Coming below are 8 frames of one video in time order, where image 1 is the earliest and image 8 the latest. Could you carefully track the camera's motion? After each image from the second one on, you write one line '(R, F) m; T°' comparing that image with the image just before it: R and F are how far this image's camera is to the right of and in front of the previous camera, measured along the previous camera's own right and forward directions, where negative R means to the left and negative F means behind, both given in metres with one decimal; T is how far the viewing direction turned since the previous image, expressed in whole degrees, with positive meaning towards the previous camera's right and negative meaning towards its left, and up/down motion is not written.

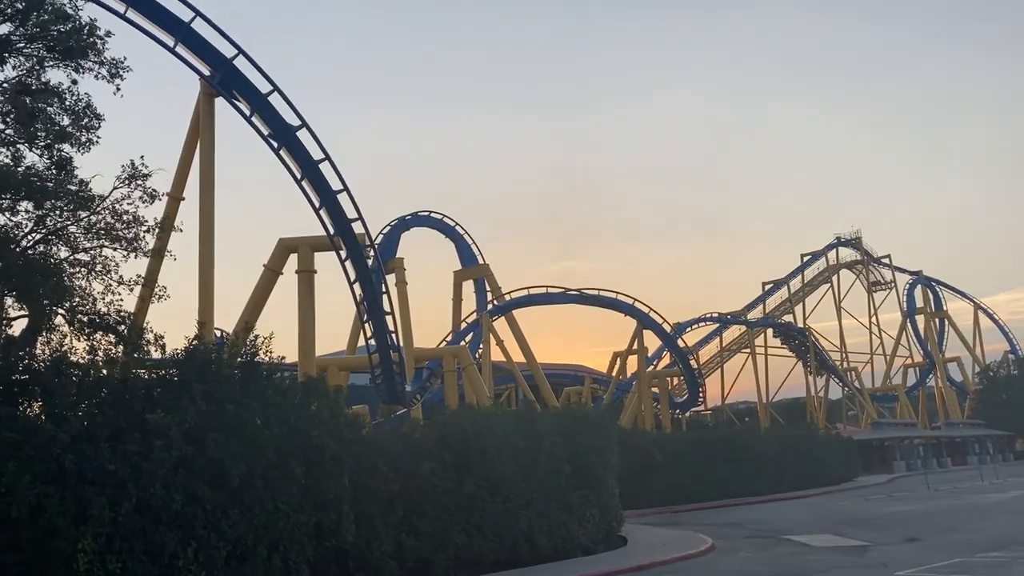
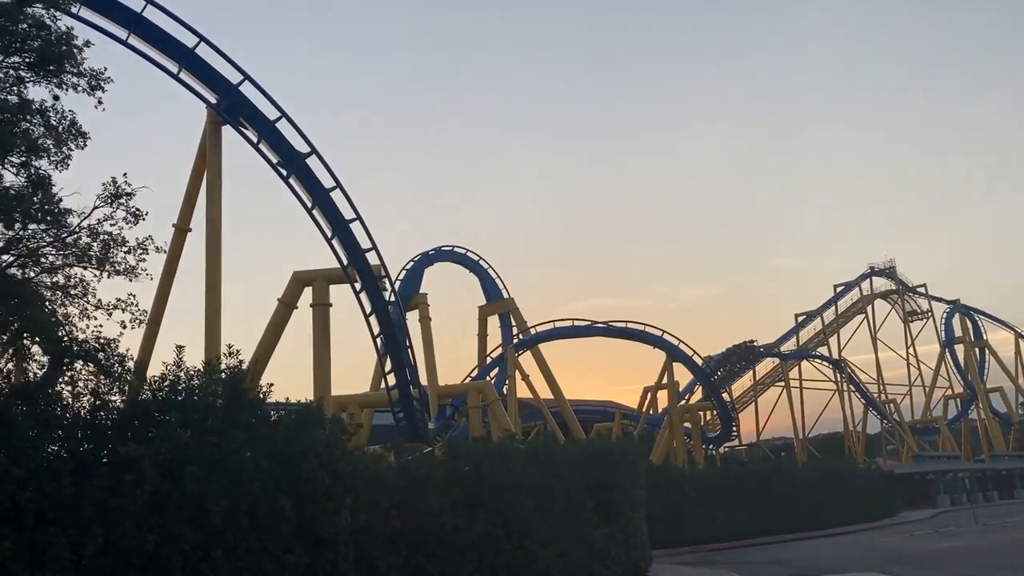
(+0.3, +1.0) m; -2°
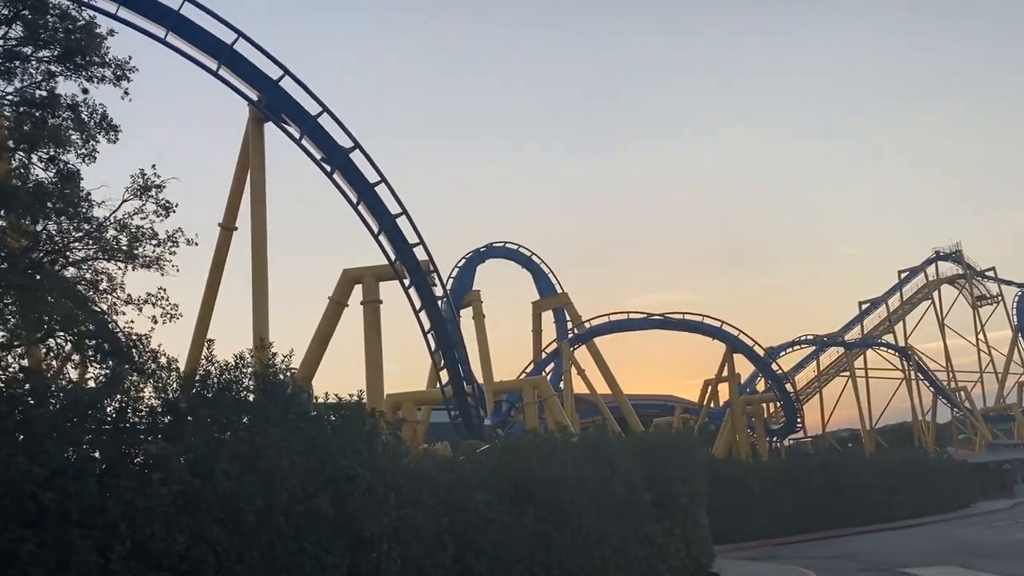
(+0.2, +0.6) m; -3°
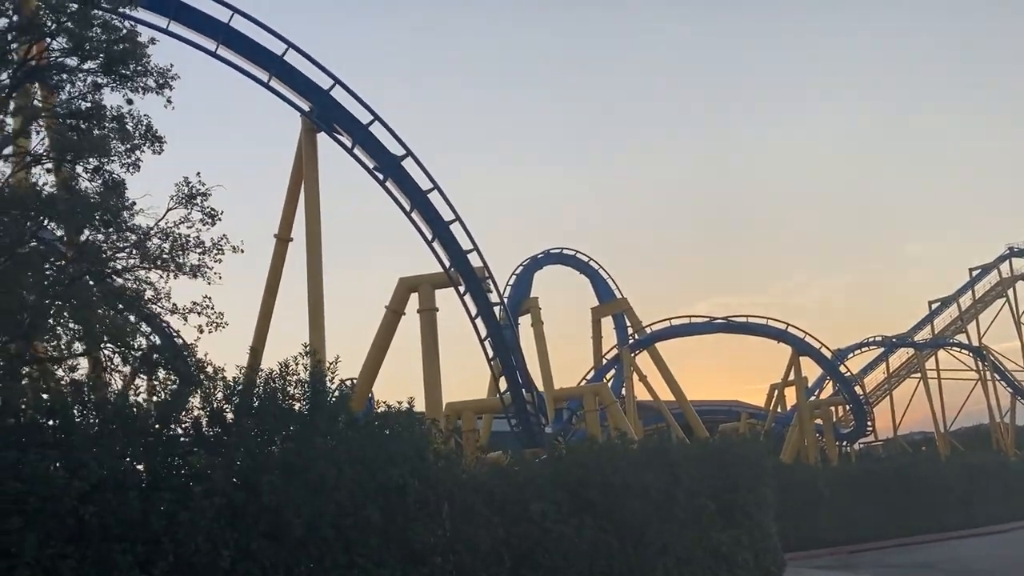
(+0.1, +0.4) m; -4°
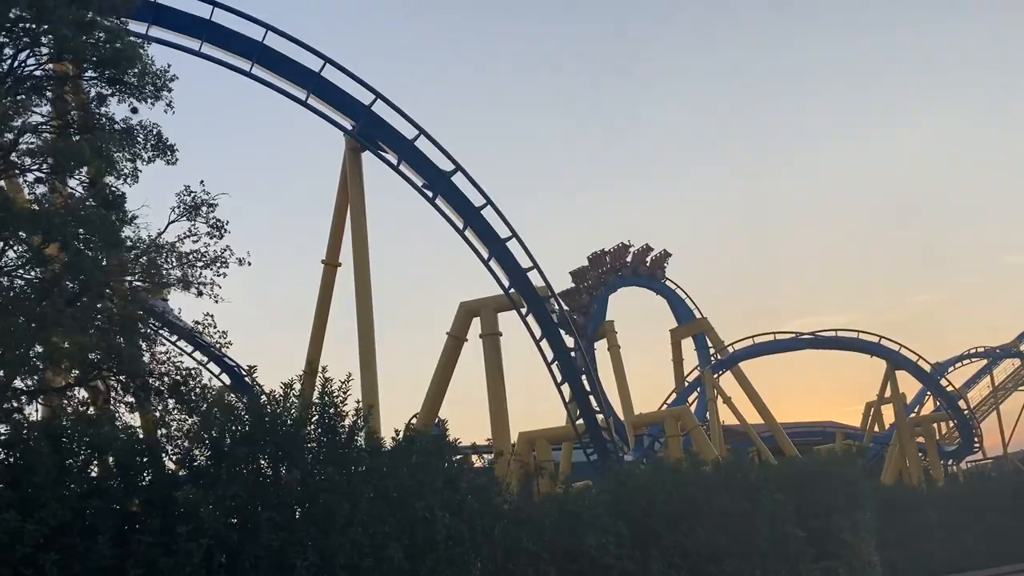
(+0.5, +1.4) m; -5°
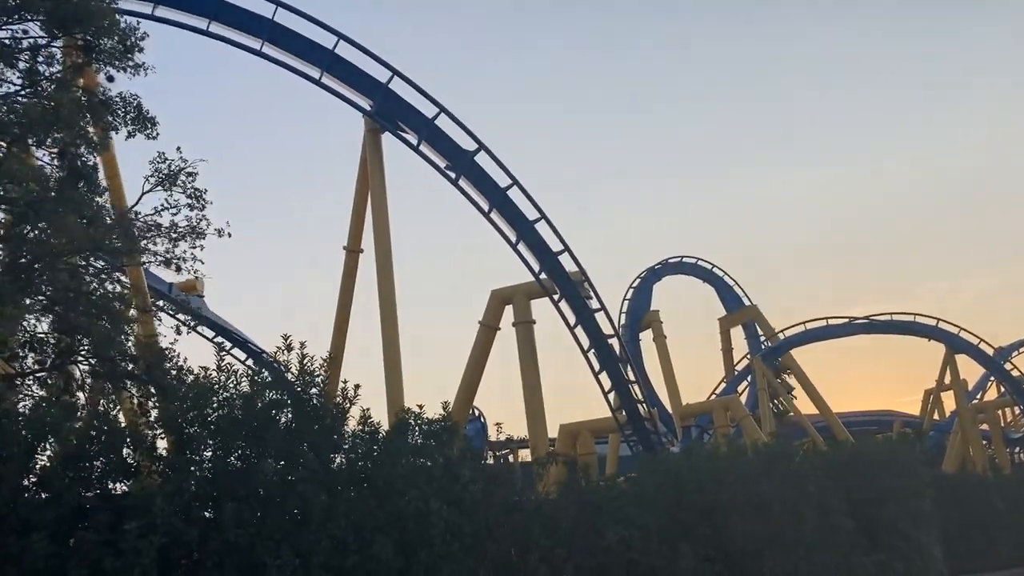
(+0.4, +1.0) m; -3°
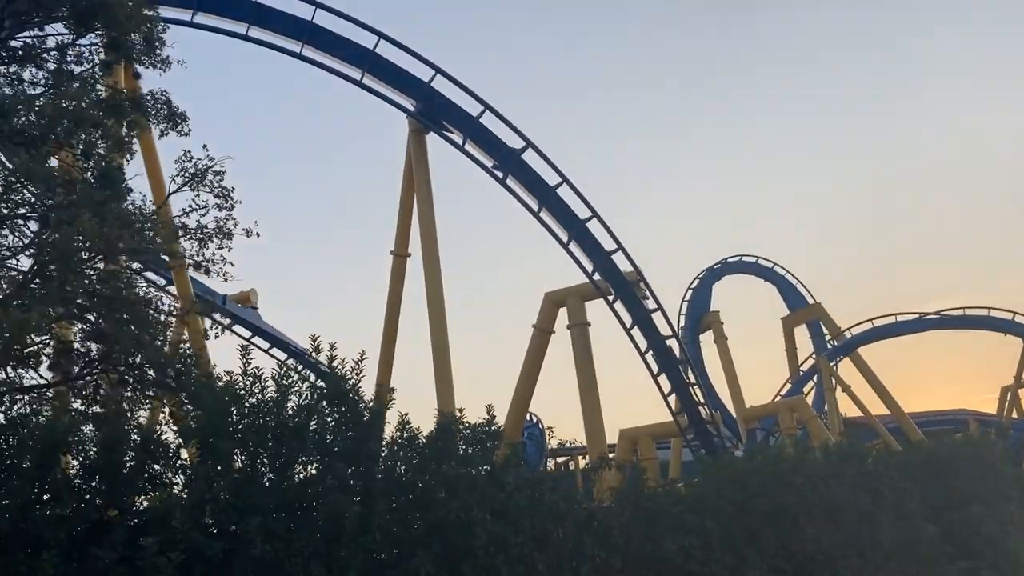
(+0.1, +0.6) m; -4°
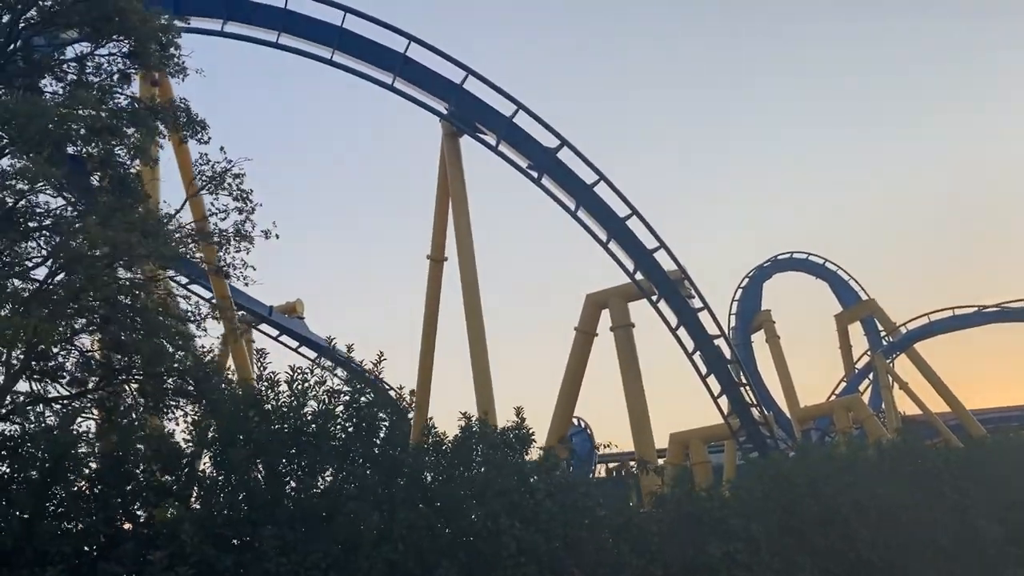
(+0.2, +0.4) m; -3°
